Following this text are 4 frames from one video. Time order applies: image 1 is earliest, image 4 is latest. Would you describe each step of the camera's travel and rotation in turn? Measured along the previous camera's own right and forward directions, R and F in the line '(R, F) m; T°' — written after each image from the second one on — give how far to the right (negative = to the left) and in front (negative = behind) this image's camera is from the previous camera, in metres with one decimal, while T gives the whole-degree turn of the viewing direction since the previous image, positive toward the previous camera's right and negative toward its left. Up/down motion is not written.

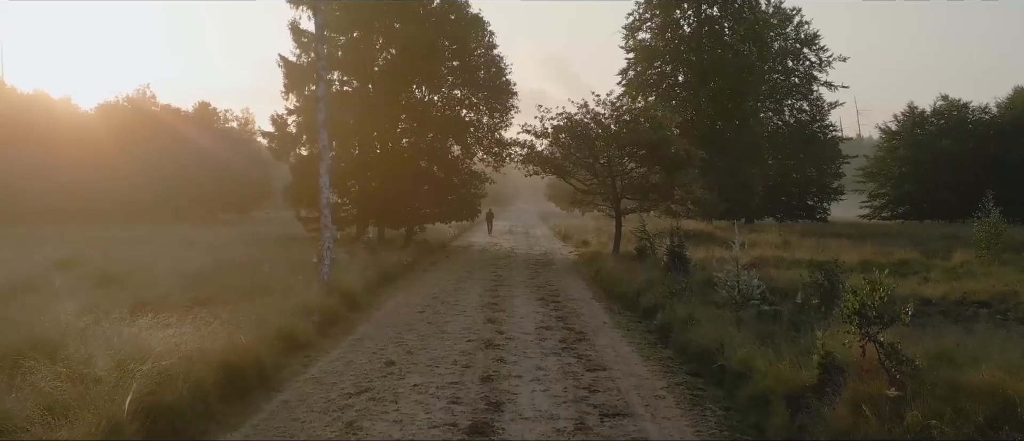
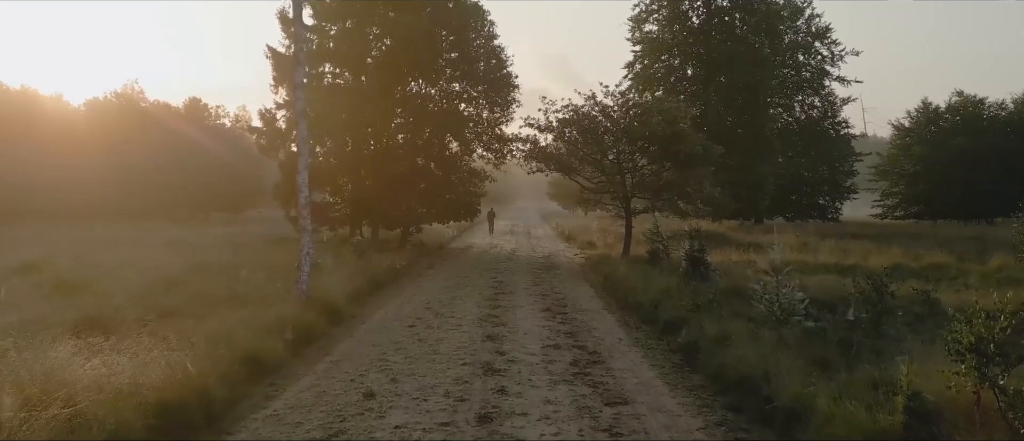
(0.0, +1.6) m; 0°
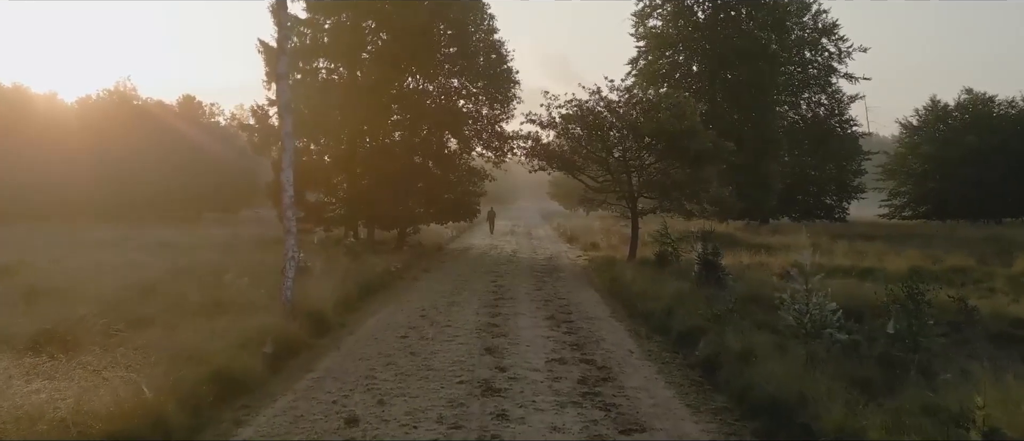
(0.0, +0.9) m; 0°
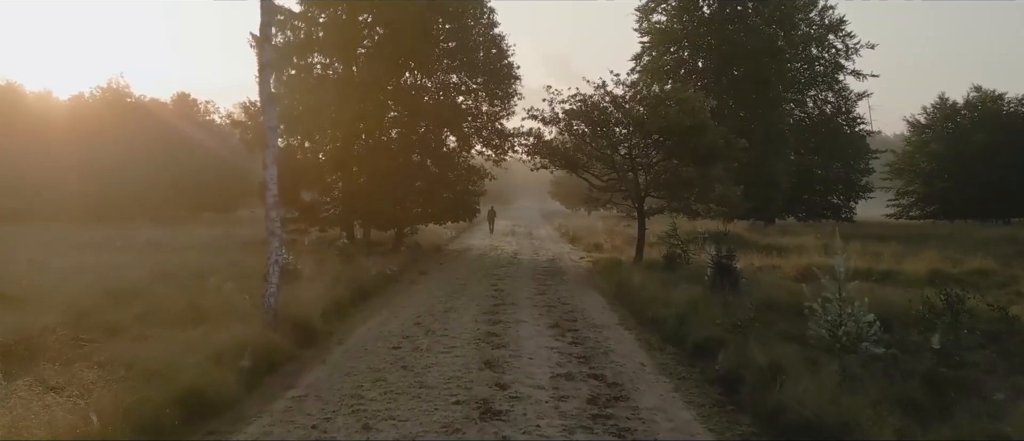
(0.0, +0.9) m; 0°
